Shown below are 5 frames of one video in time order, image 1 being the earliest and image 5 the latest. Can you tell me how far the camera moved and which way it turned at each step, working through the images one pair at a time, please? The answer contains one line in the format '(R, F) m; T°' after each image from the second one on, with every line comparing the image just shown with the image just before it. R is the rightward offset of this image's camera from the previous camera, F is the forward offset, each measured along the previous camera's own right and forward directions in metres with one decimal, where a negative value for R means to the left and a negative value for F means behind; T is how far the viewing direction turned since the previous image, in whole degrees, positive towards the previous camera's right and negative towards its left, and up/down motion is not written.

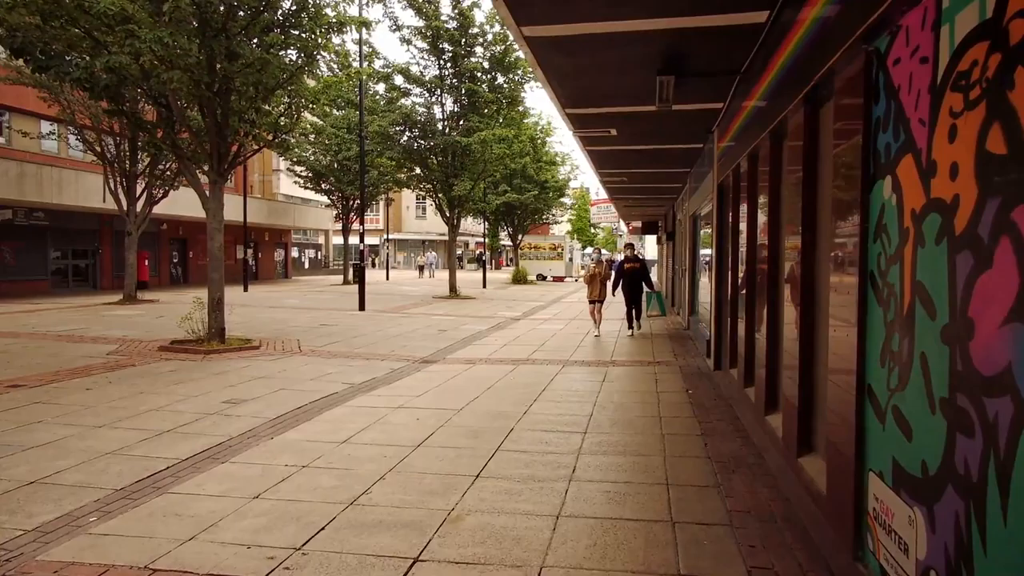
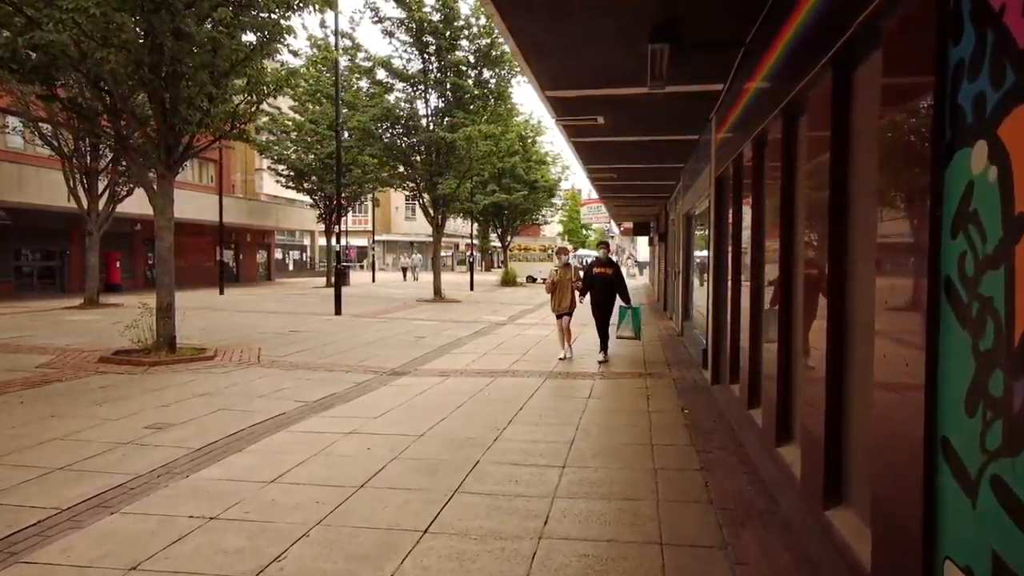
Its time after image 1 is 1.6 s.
(+0.2, +0.9) m; +1°
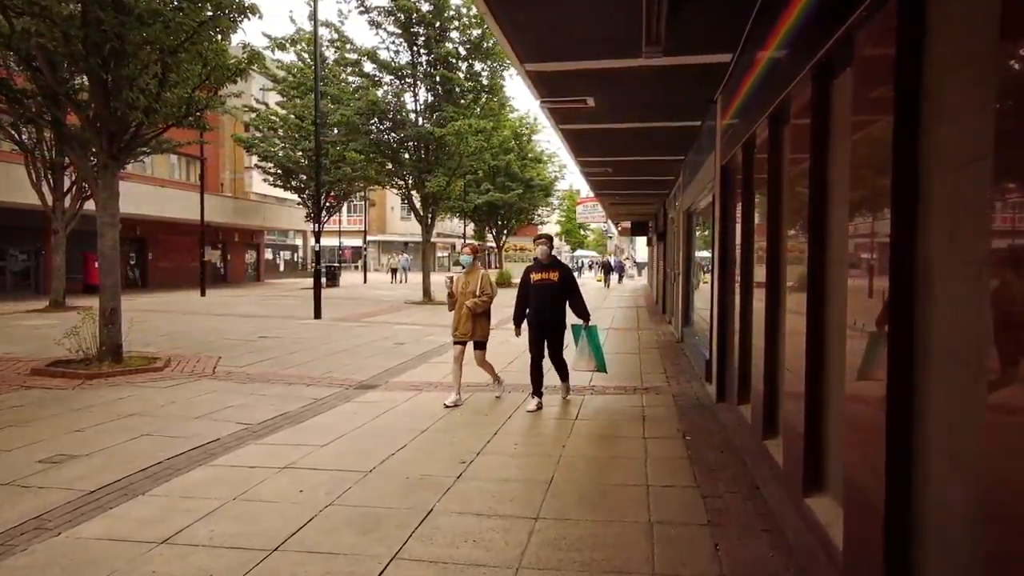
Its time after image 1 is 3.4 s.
(+0.2, +1.0) m; 0°
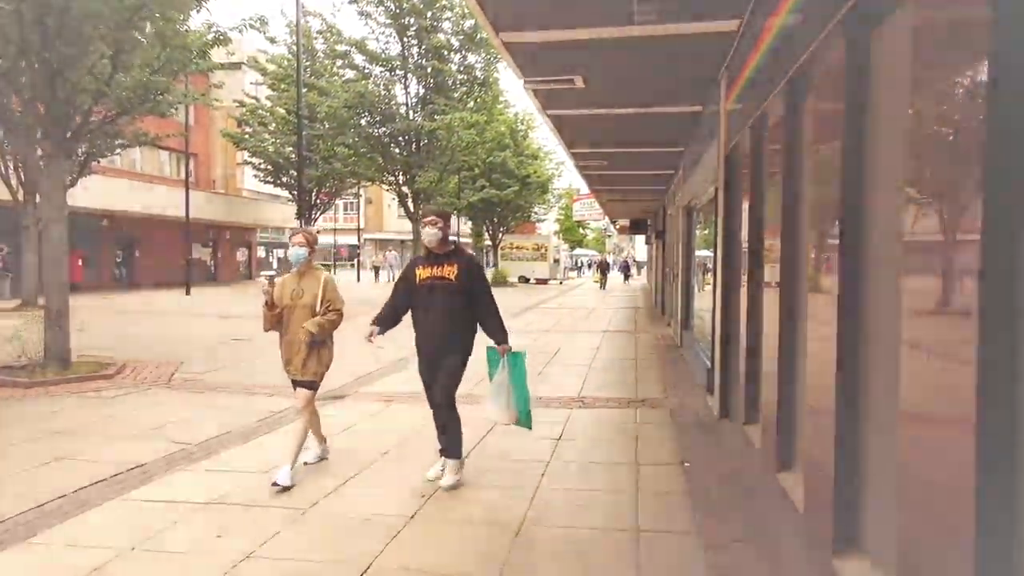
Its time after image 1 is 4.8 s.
(+0.2, +0.8) m; 0°
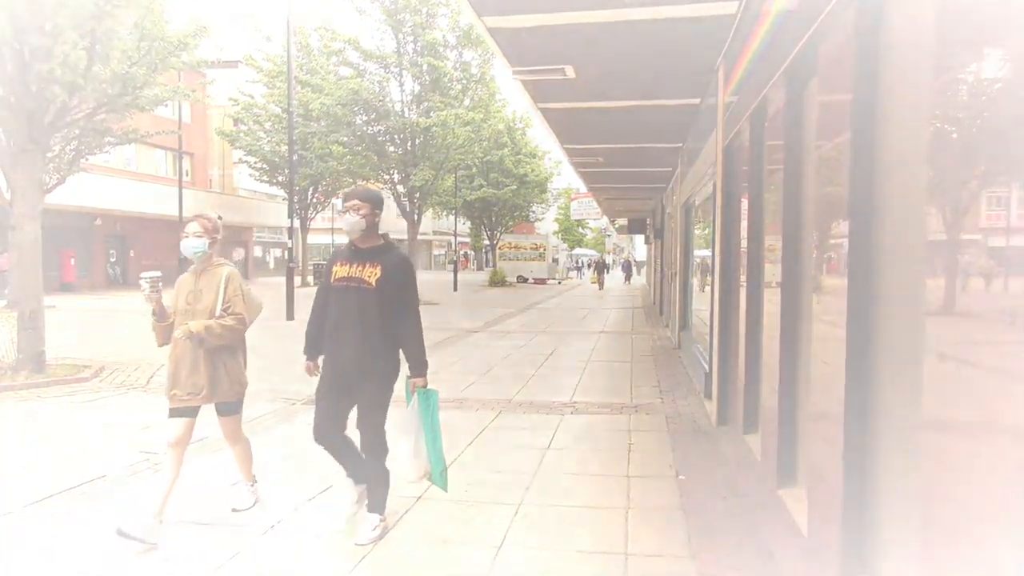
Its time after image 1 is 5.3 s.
(+0.1, +0.3) m; 0°
